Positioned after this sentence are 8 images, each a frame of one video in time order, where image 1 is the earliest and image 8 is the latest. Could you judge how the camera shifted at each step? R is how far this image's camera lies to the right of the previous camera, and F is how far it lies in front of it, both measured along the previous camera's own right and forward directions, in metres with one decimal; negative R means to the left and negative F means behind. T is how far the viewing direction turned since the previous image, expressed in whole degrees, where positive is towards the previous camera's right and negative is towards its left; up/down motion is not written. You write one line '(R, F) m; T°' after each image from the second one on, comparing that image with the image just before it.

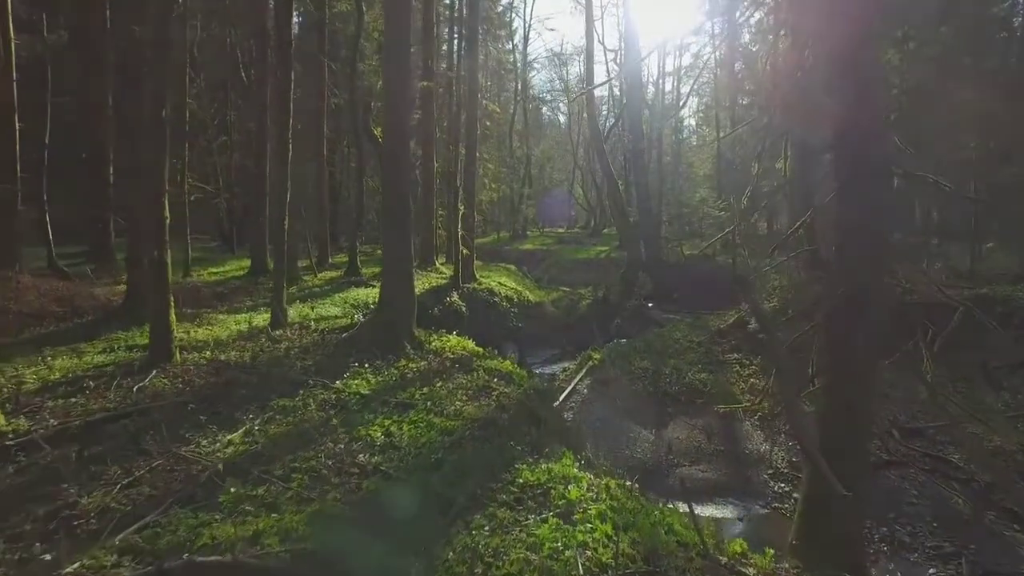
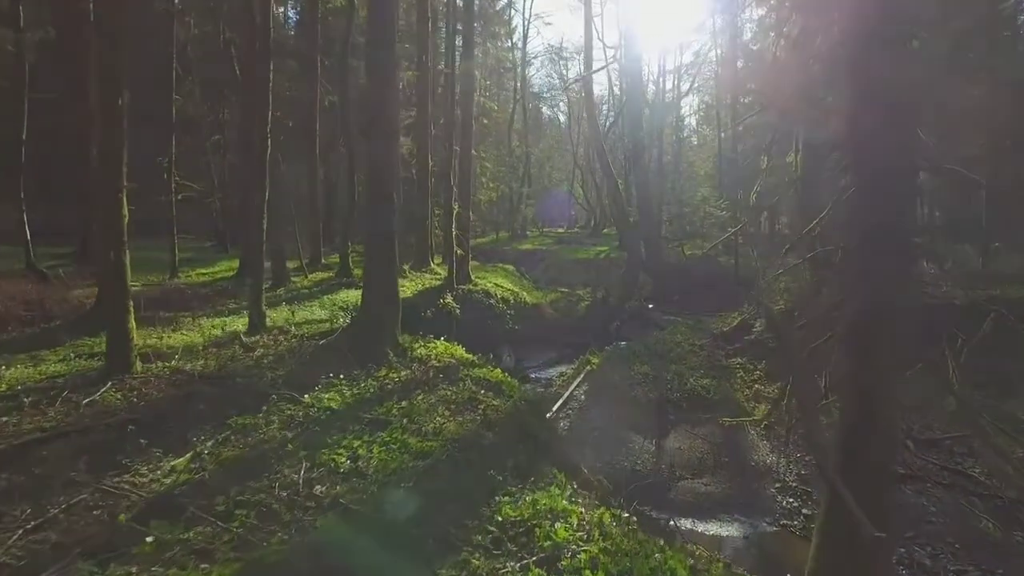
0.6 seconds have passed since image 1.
(+0.2, +0.7) m; 0°
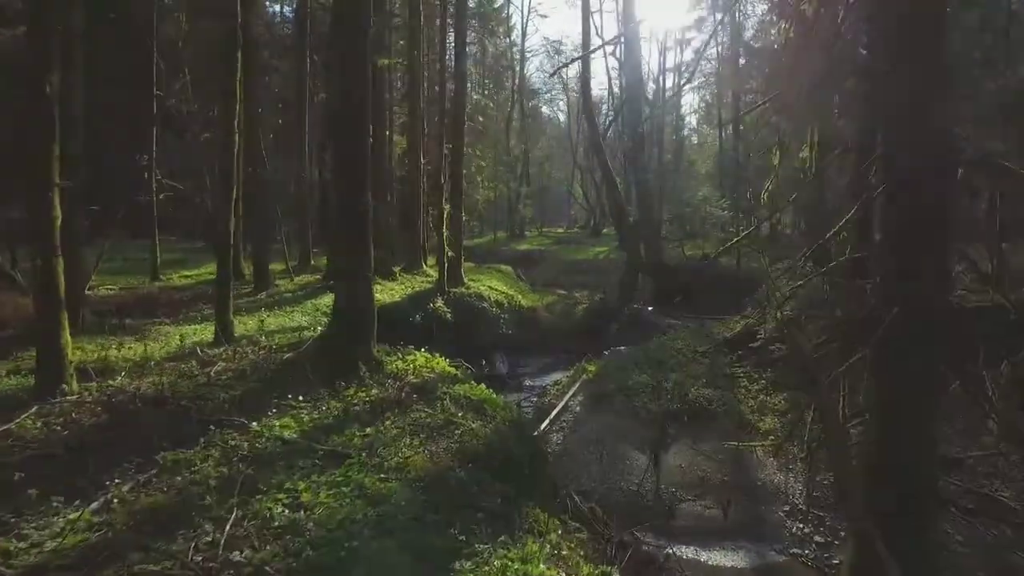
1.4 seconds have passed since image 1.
(+0.2, +0.8) m; 0°
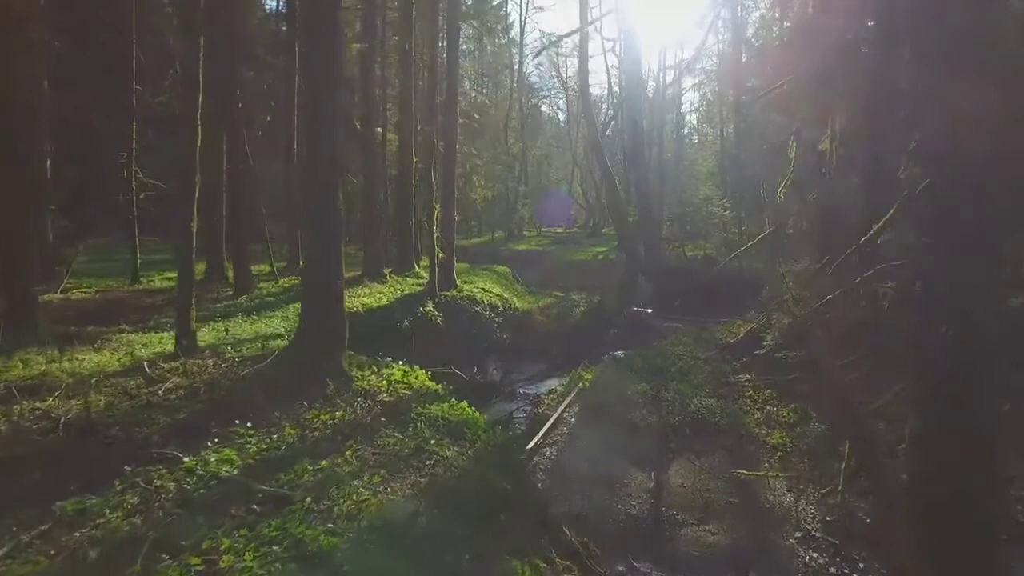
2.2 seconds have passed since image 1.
(+0.2, +0.9) m; 0°
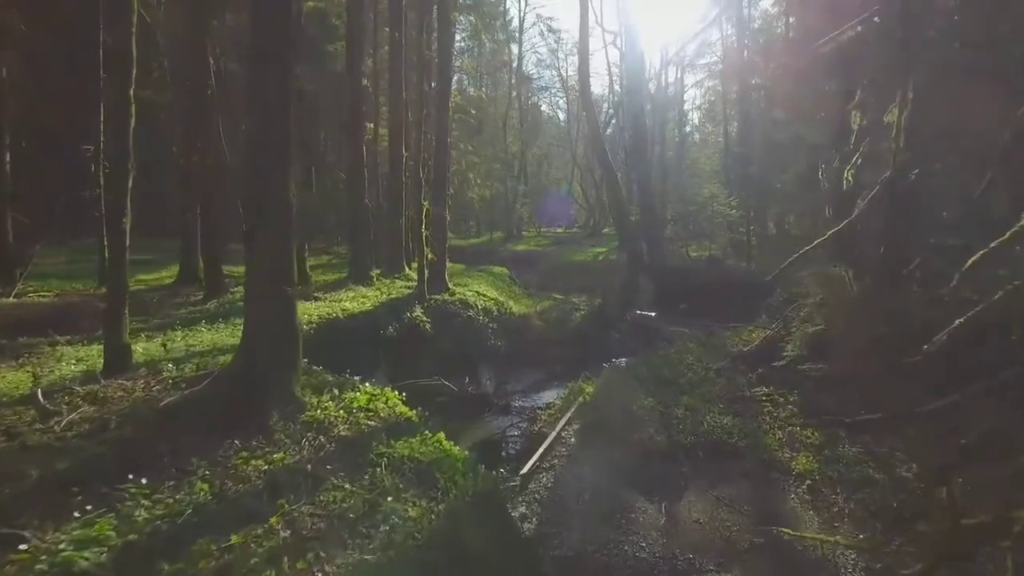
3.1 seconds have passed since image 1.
(+0.2, +1.4) m; 0°
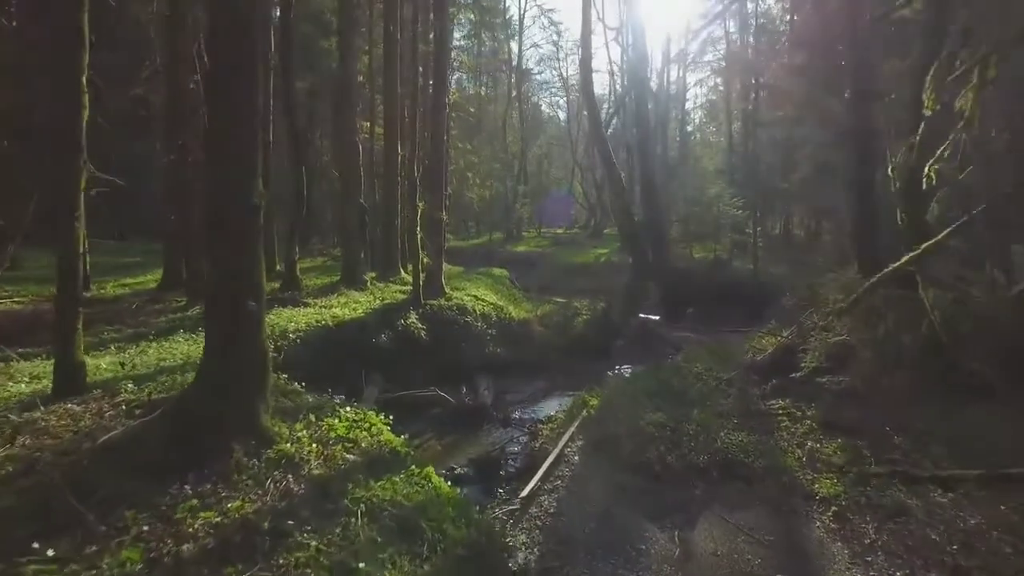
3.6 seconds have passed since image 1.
(0.0, +0.8) m; 0°
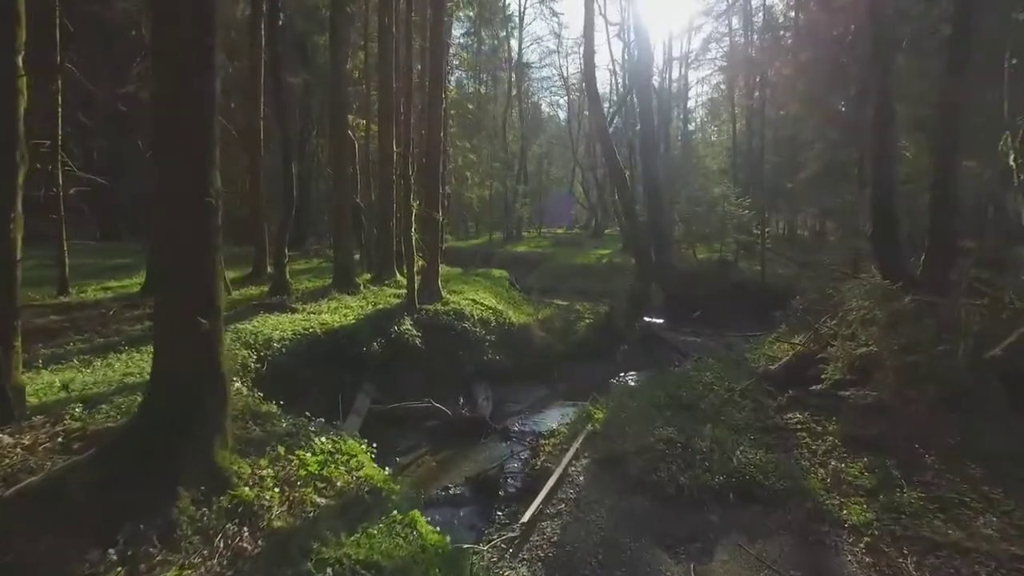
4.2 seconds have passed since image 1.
(0.0, +0.9) m; 0°
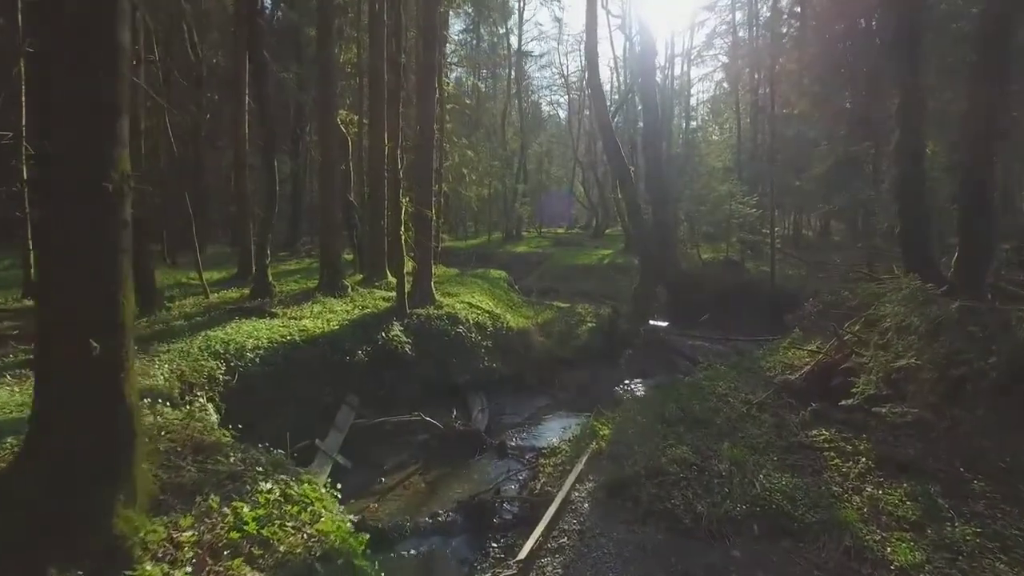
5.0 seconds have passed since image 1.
(+0.1, +1.2) m; 0°
